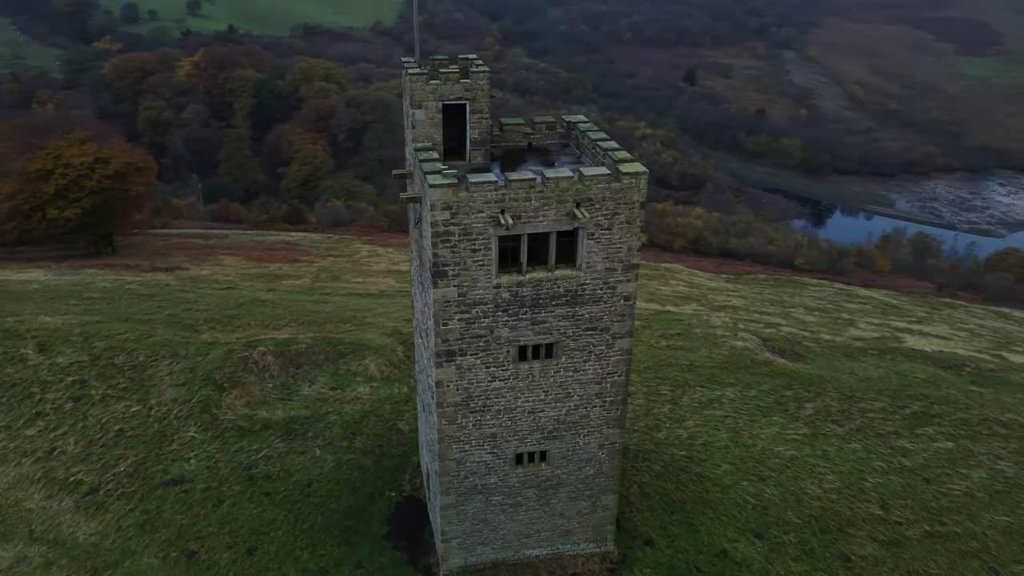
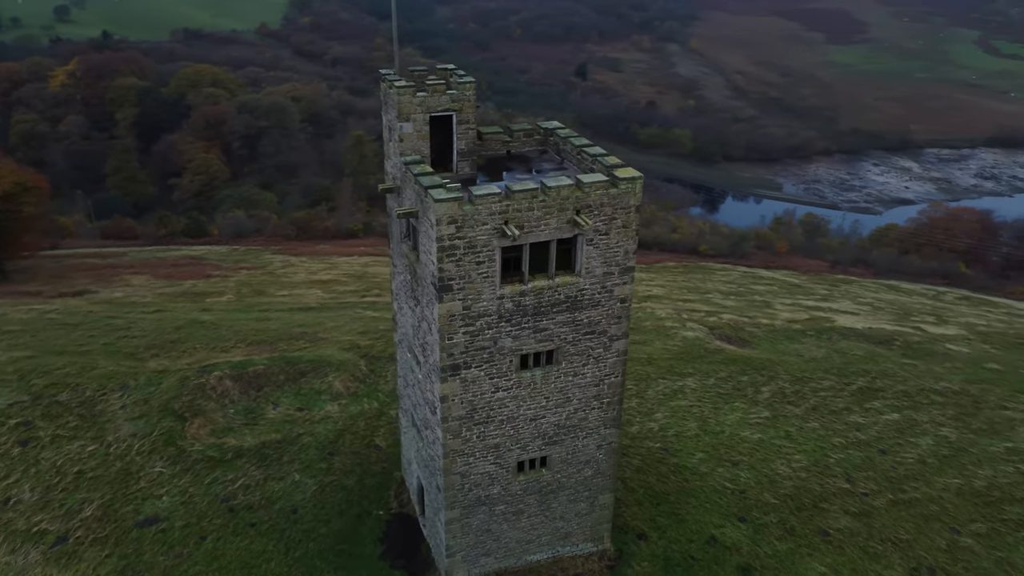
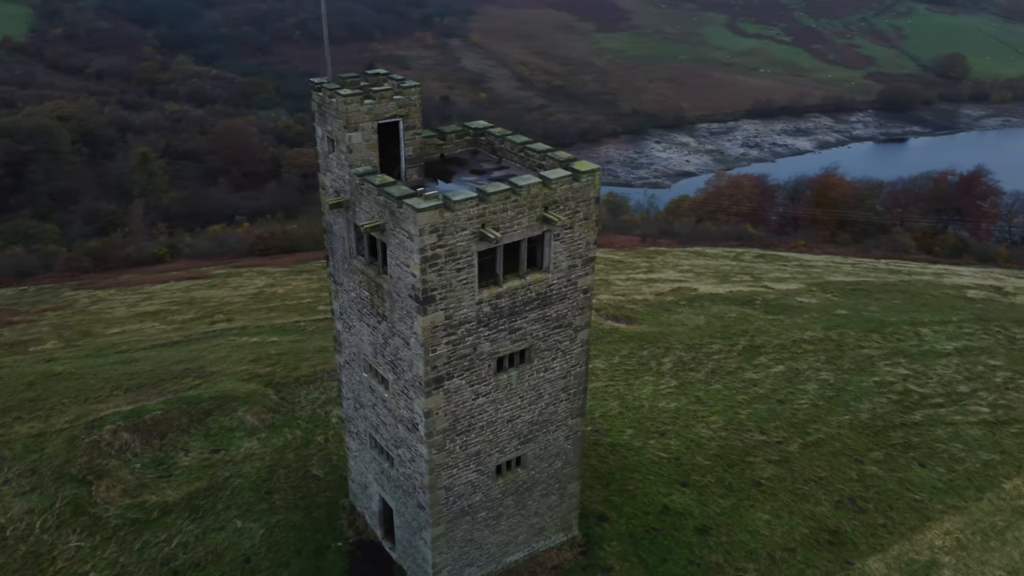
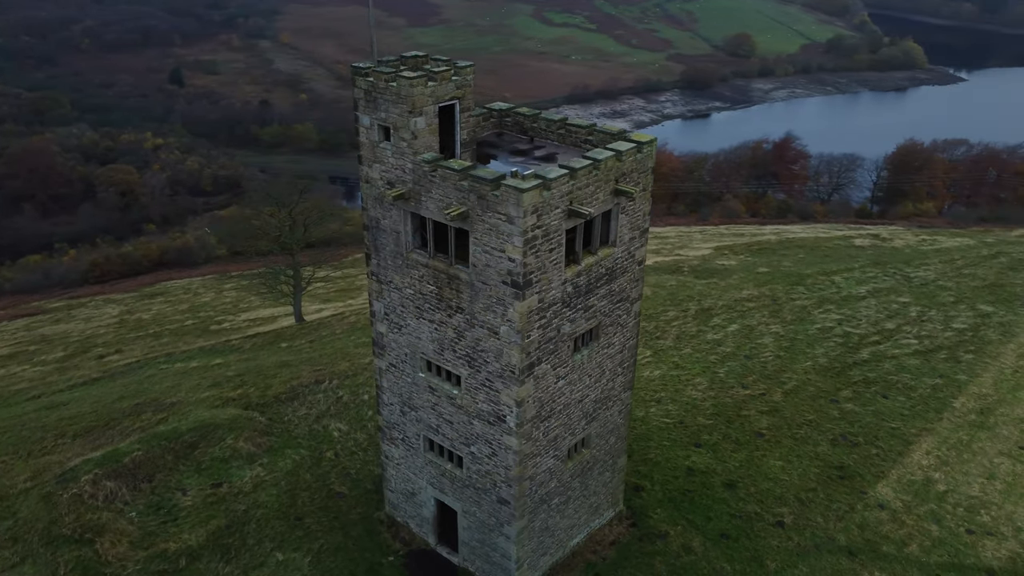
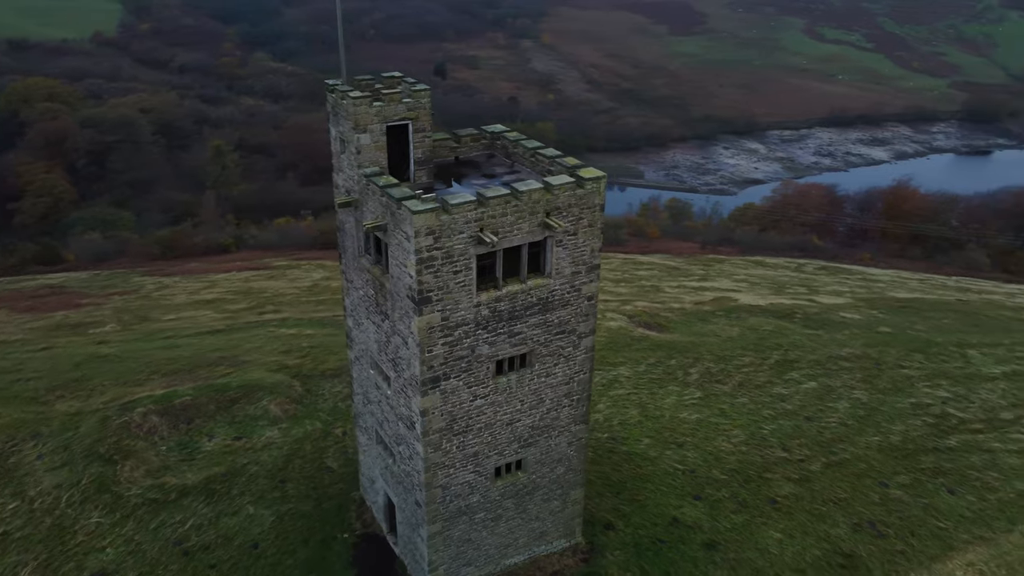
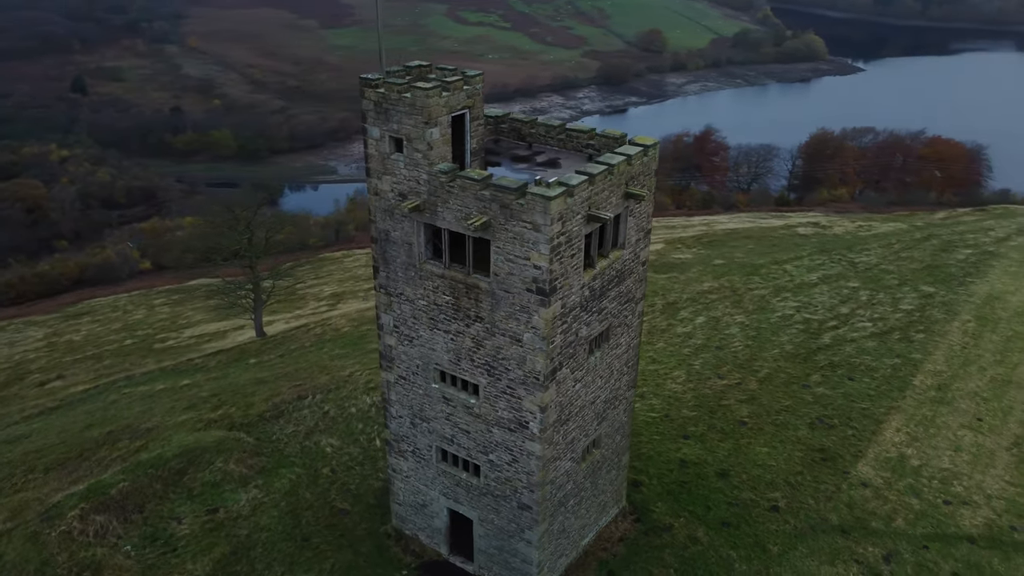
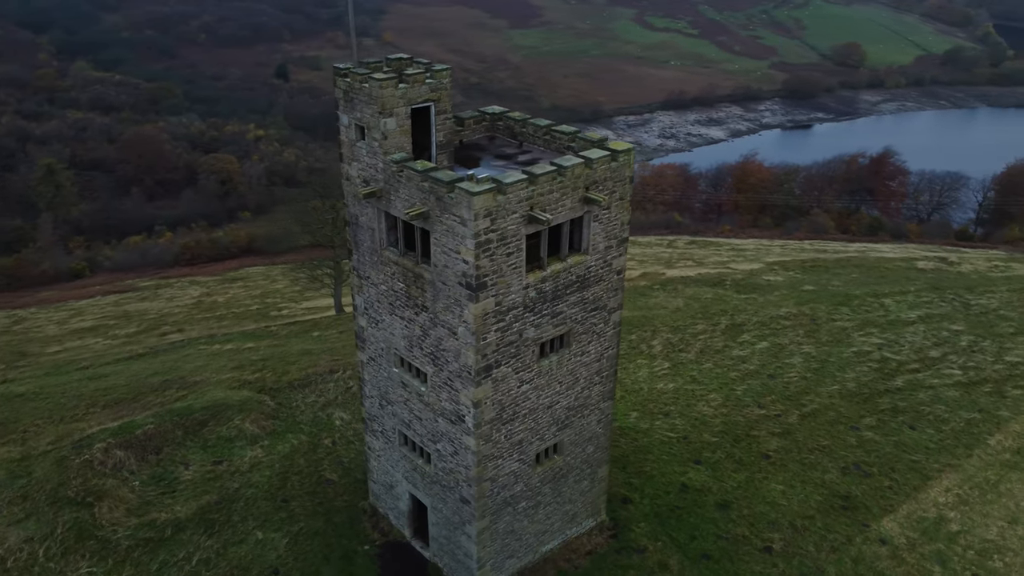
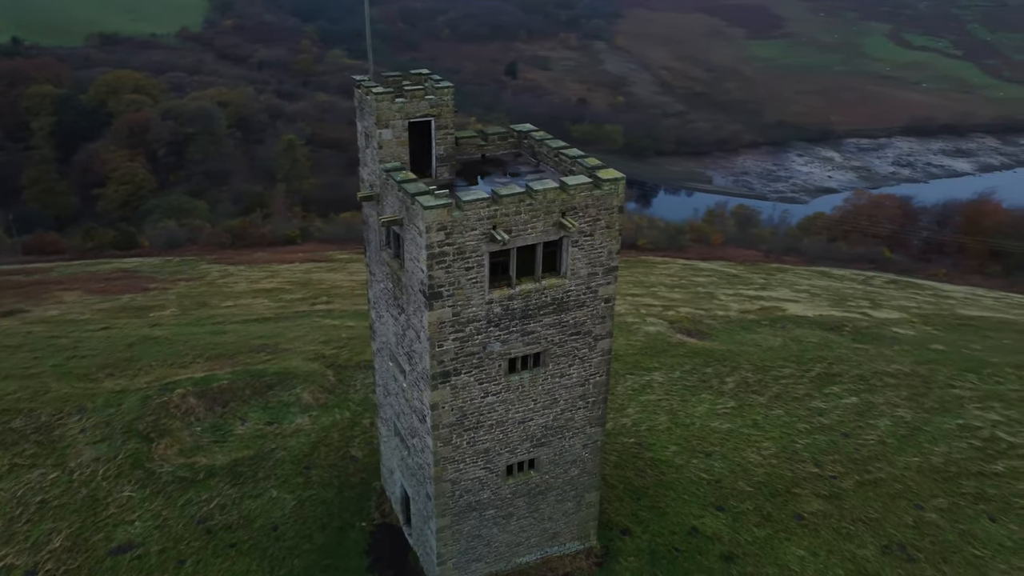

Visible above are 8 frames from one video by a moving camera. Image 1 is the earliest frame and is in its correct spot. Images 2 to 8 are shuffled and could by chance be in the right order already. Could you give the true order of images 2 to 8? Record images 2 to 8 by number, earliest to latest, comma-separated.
2, 8, 5, 3, 7, 4, 6
